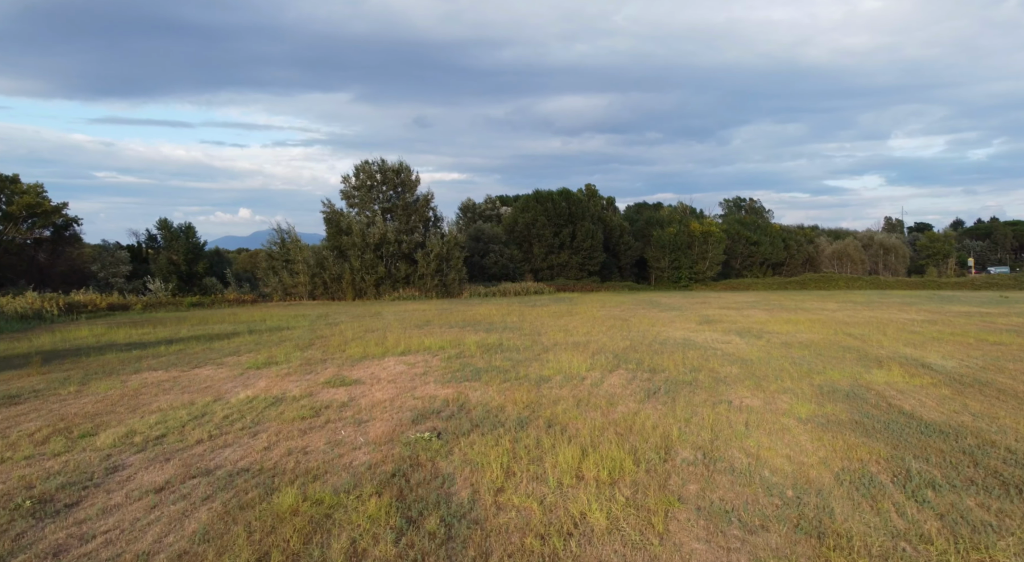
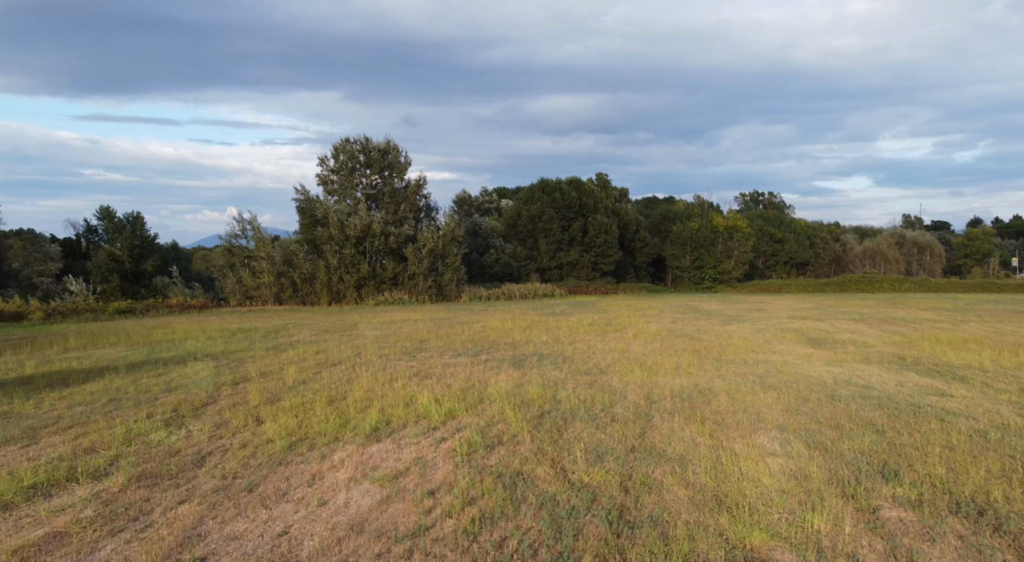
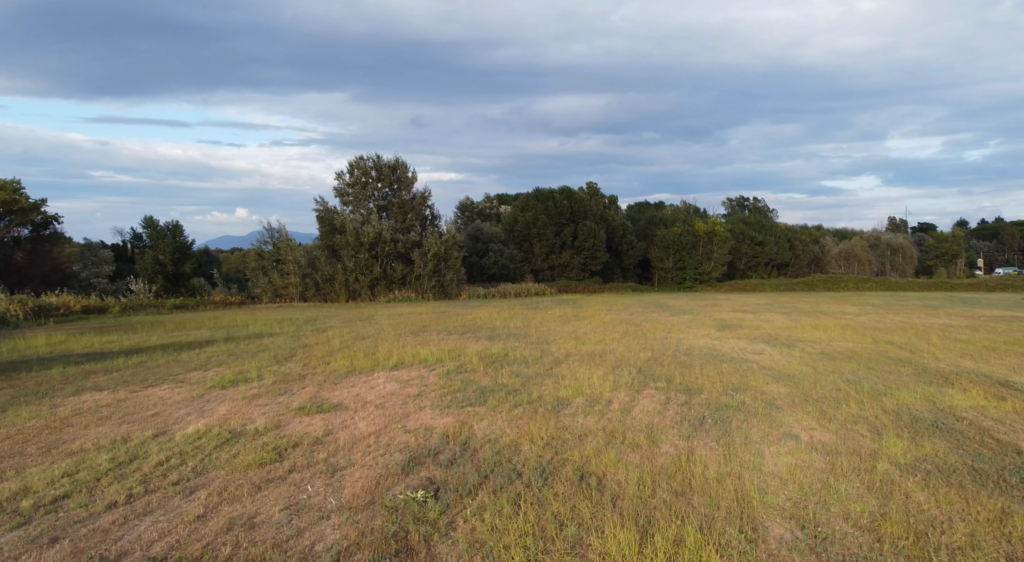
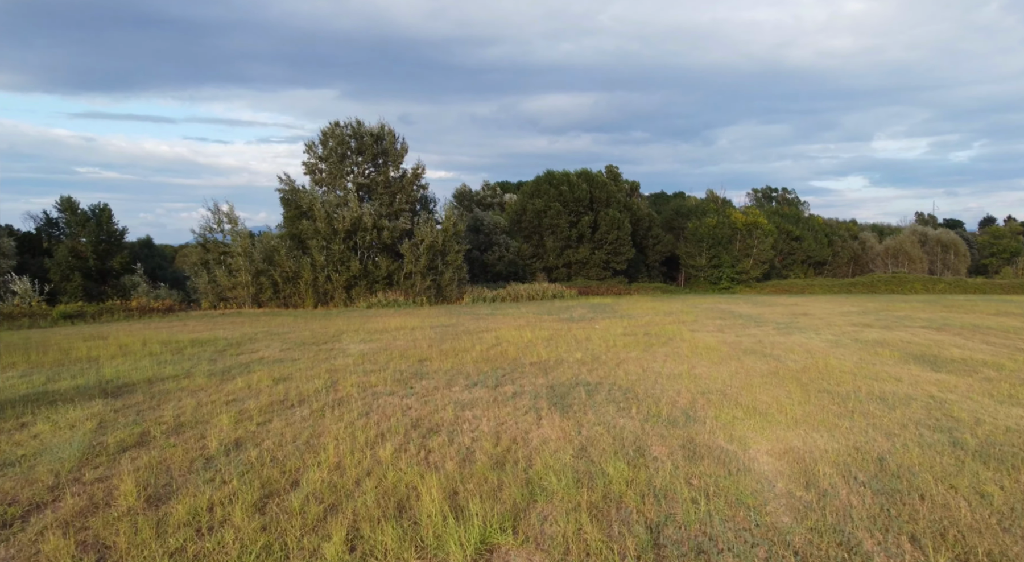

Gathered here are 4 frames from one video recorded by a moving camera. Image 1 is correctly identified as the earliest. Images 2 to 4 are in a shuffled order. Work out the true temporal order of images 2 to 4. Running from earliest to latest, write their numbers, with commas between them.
3, 2, 4
